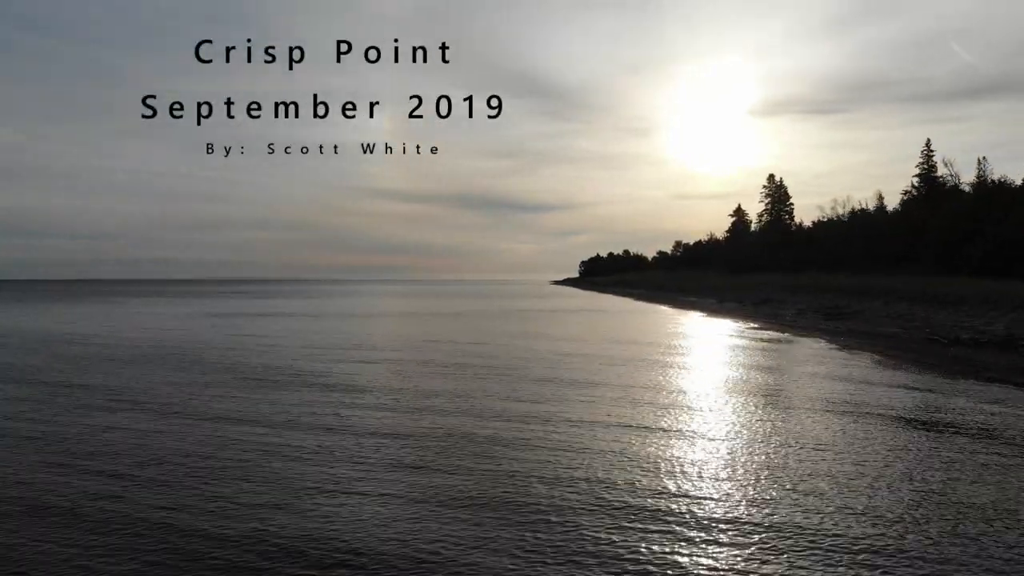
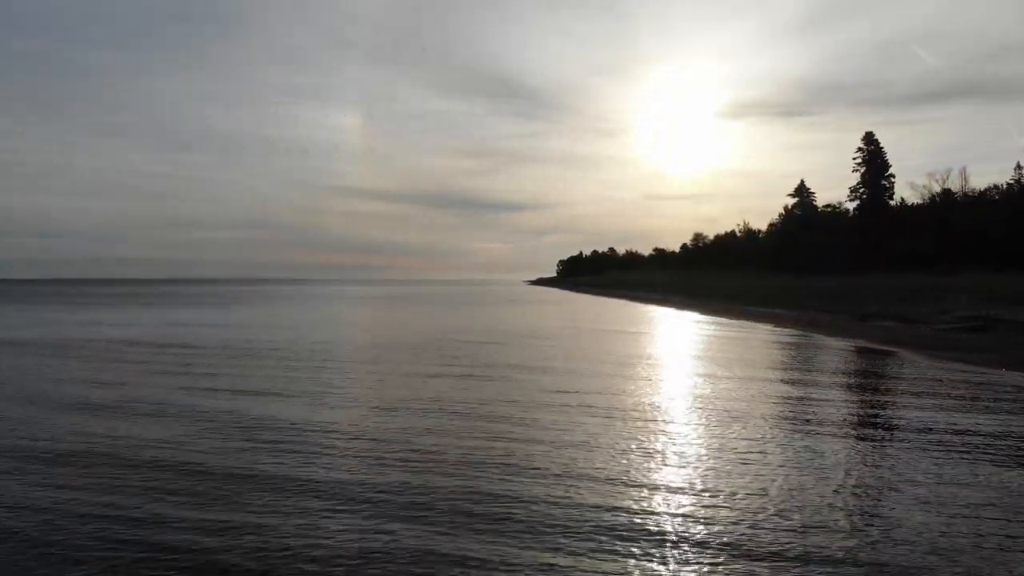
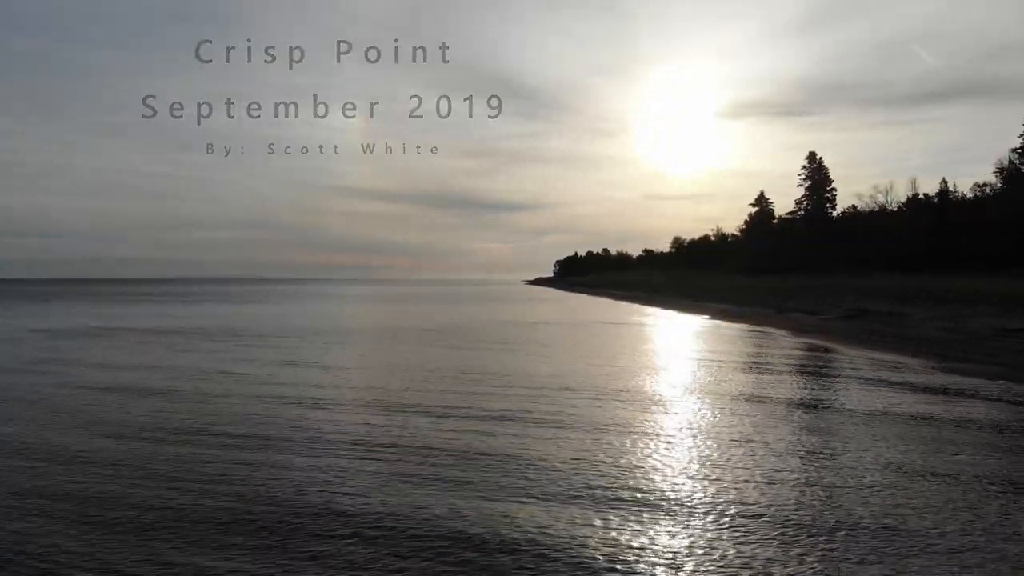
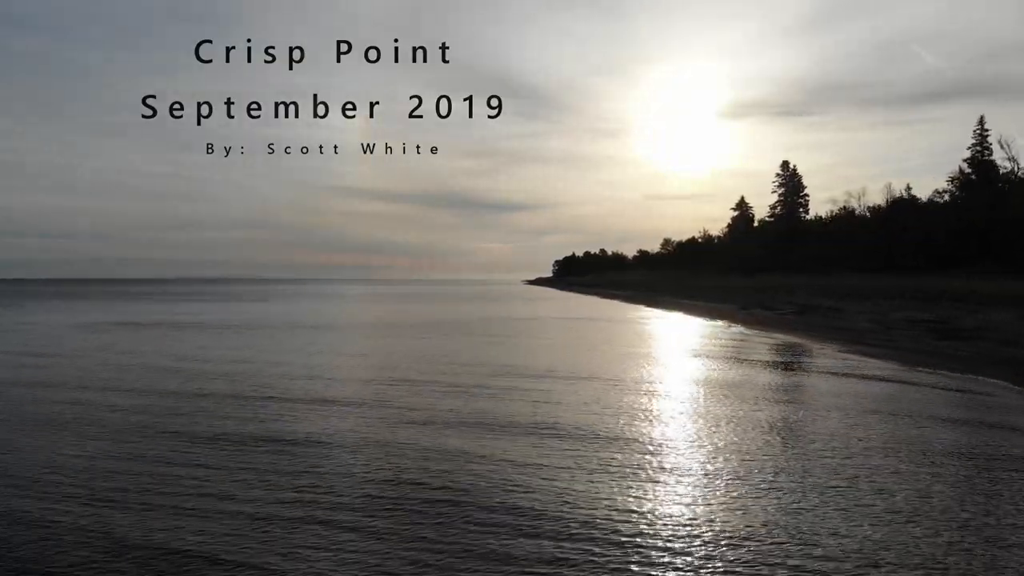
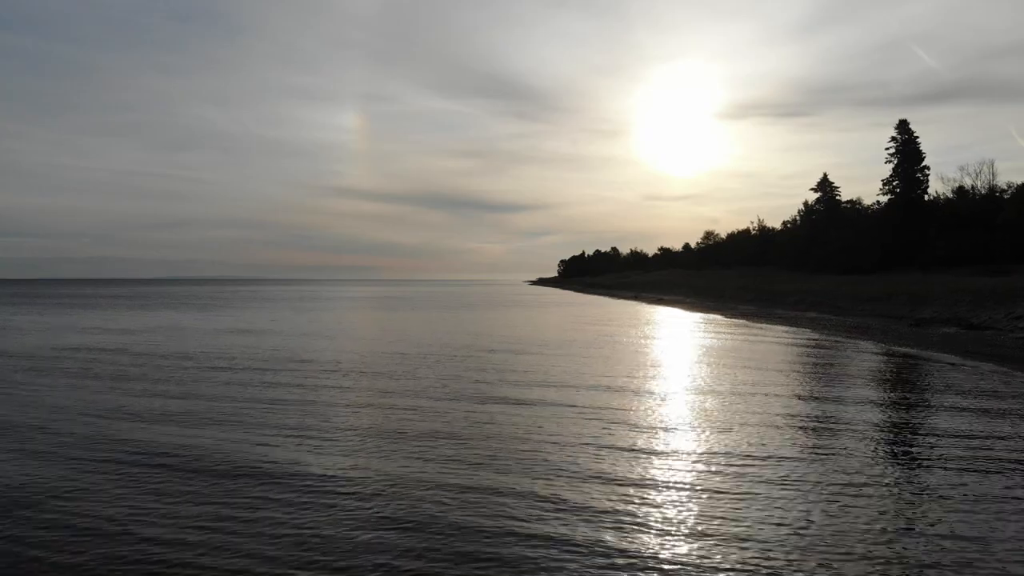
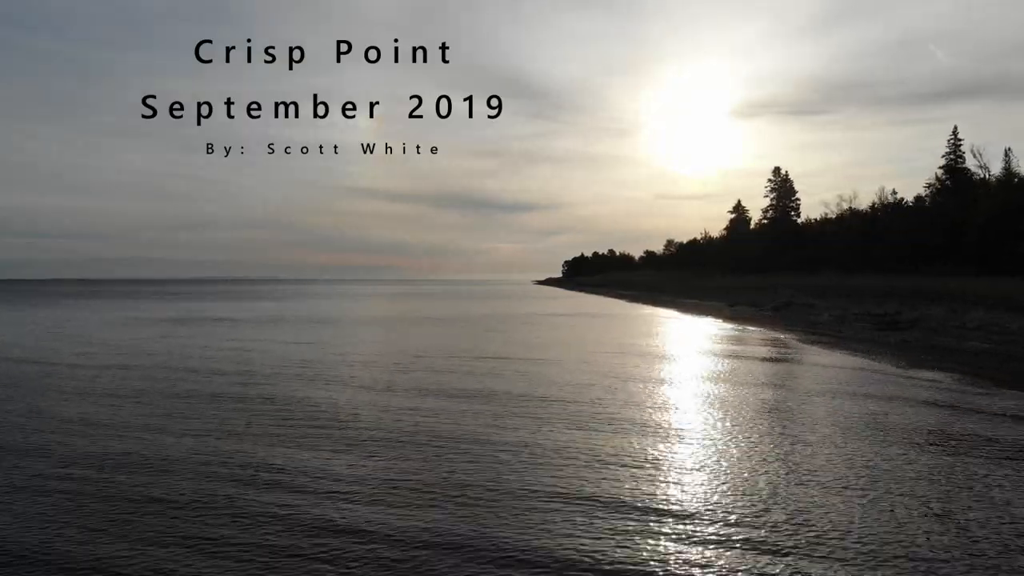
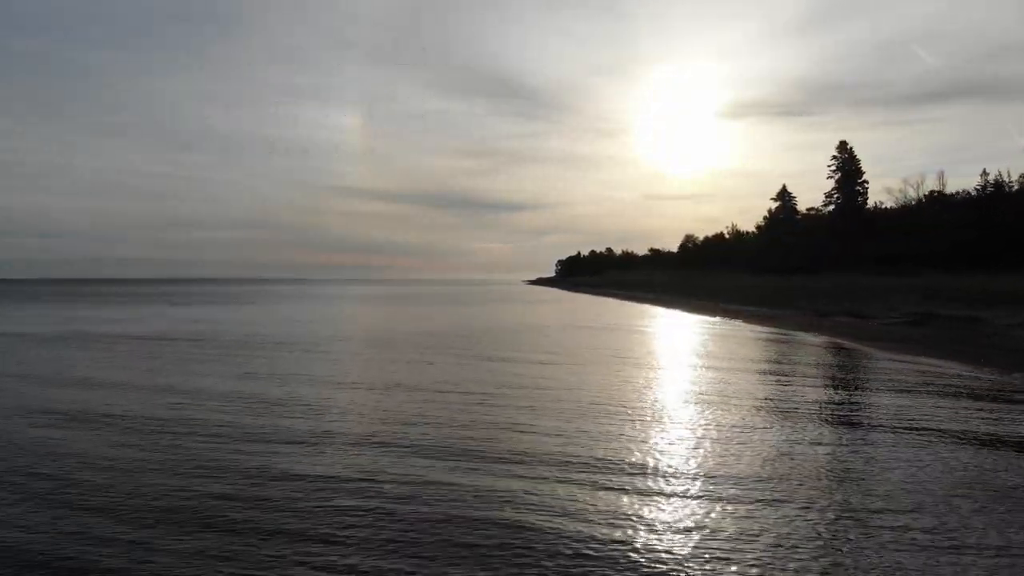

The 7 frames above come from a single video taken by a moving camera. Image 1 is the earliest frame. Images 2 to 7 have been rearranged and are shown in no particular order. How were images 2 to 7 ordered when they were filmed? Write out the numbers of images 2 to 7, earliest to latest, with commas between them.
6, 4, 3, 7, 2, 5
